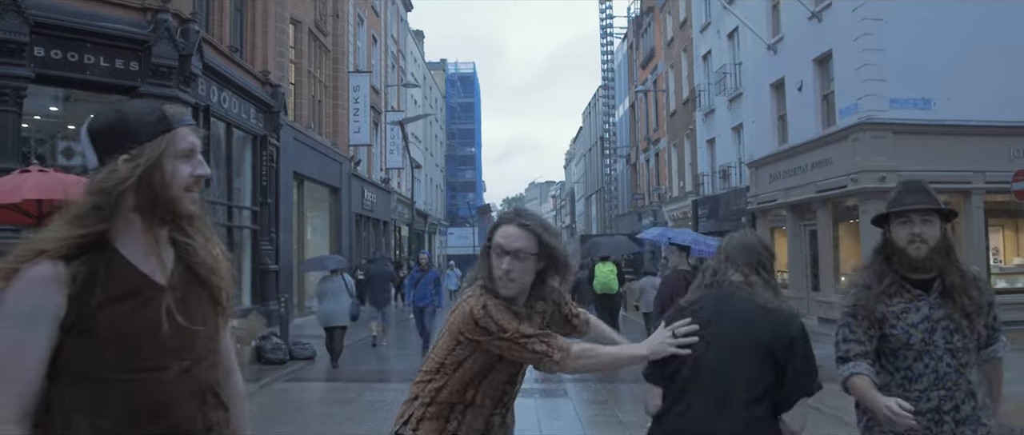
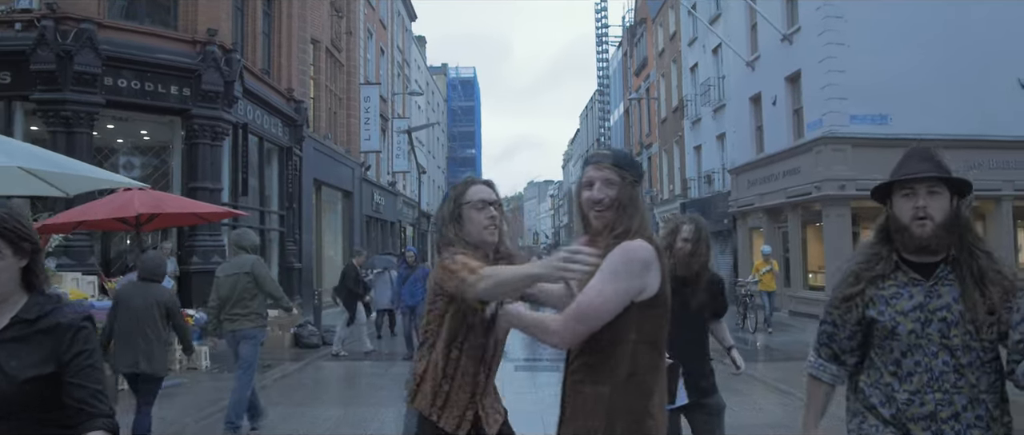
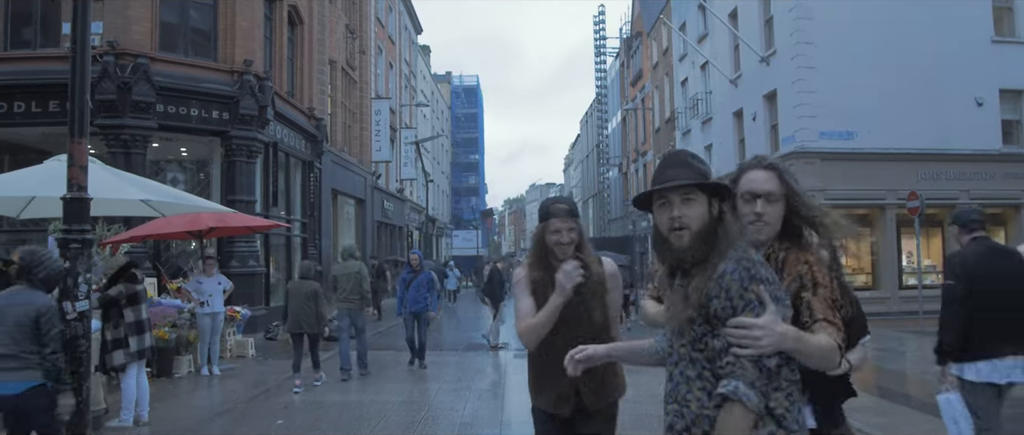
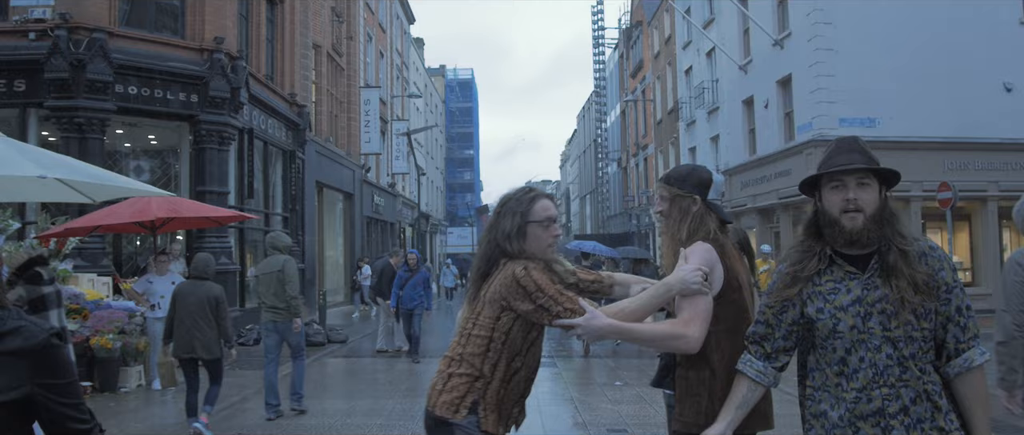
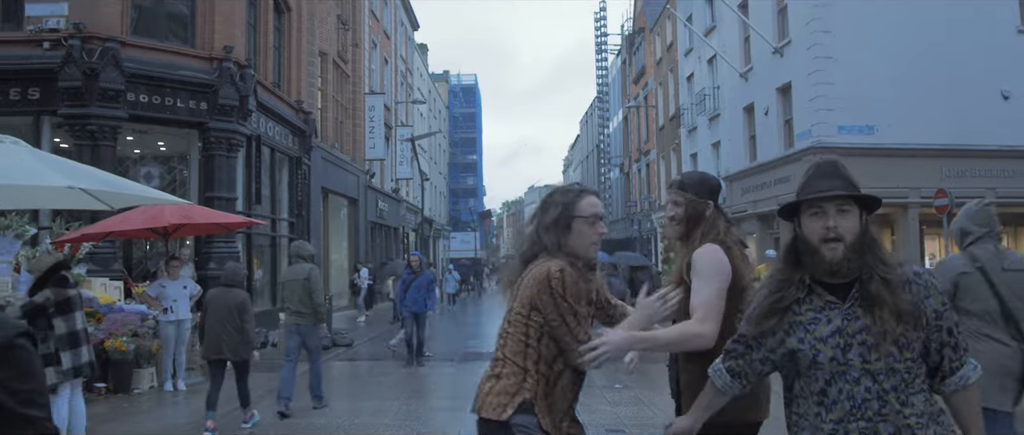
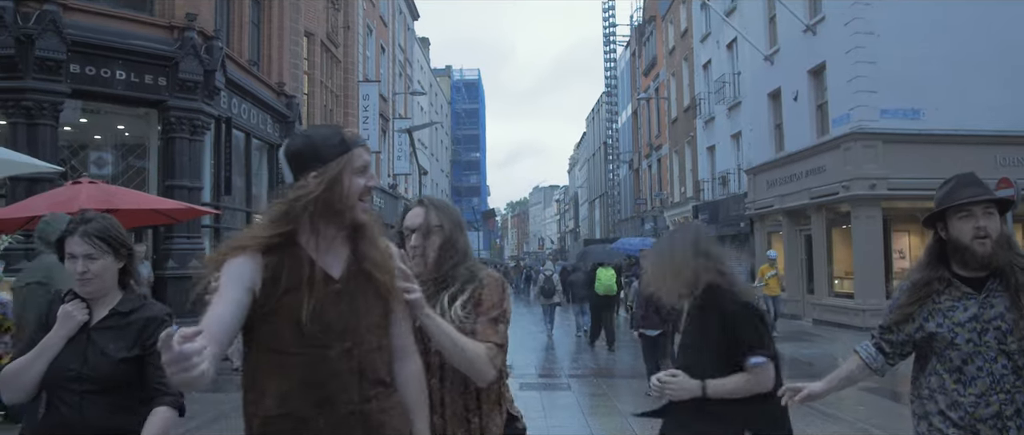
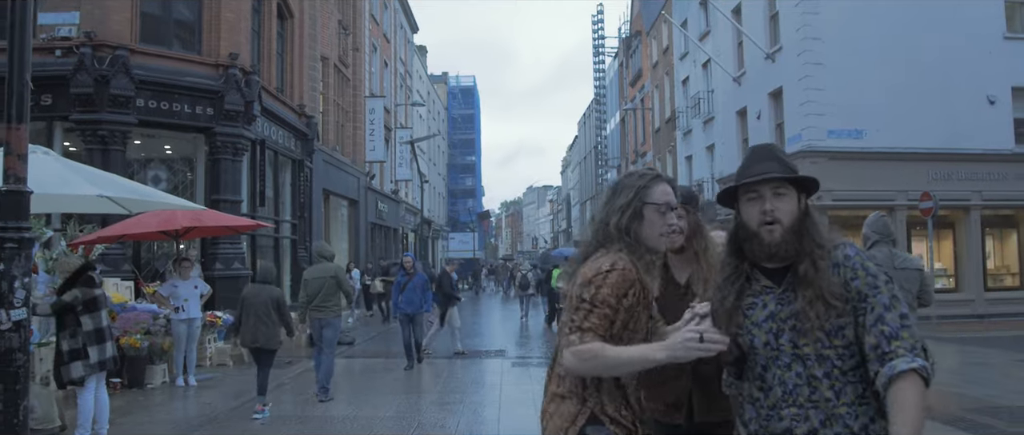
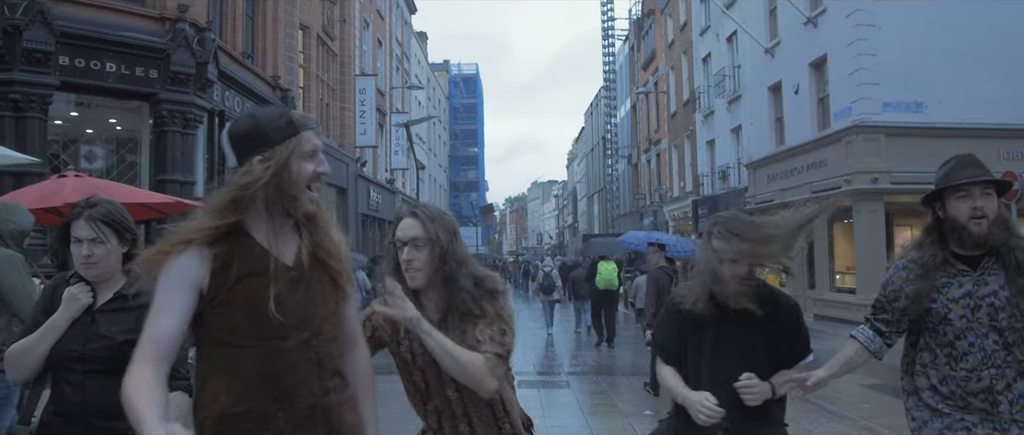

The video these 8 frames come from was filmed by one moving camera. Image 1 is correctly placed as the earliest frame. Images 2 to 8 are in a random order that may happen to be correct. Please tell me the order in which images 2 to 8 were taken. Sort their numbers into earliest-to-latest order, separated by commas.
8, 6, 2, 4, 5, 7, 3
